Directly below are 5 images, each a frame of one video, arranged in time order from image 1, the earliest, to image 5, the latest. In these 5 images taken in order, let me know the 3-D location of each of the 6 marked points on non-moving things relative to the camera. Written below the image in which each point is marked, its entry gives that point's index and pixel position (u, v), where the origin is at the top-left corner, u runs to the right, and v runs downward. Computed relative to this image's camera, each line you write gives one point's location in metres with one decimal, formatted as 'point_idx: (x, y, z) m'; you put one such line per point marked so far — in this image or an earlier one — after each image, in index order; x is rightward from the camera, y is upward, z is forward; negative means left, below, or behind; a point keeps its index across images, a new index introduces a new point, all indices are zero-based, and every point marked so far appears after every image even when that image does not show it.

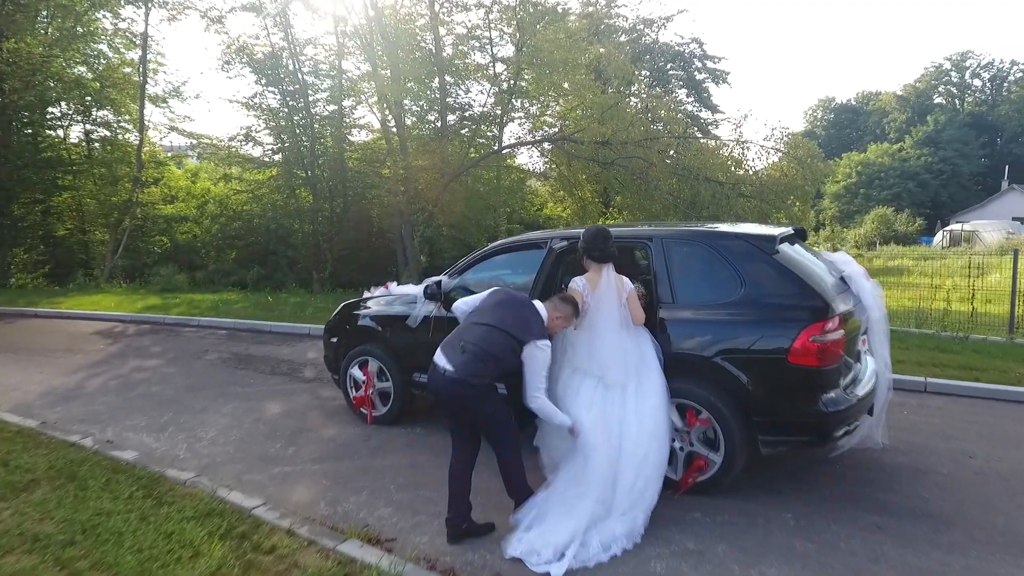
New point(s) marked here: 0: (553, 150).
0: (+1.1, +3.9, +18.2) m
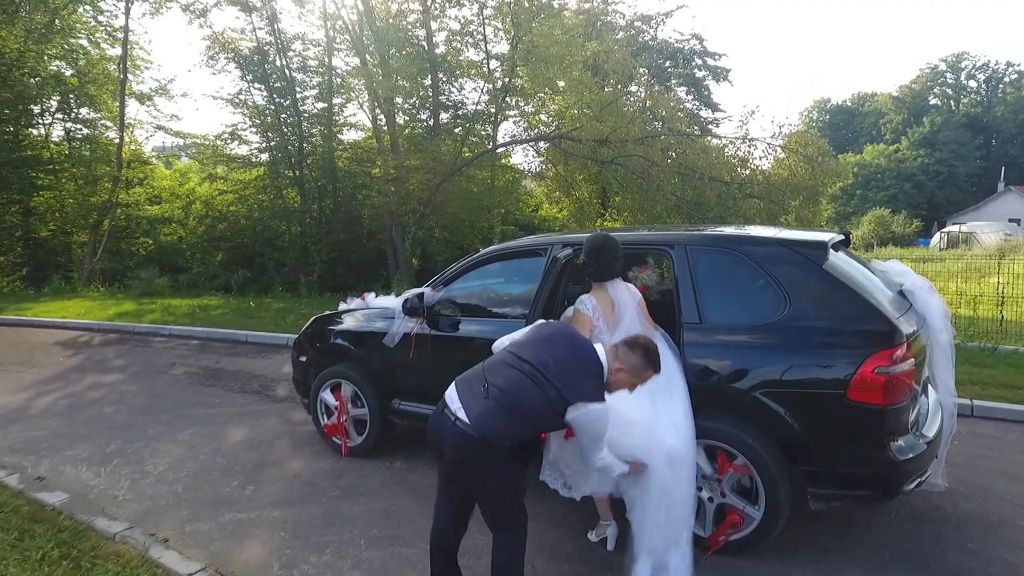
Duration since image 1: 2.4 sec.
0: (+0.9, +3.8, +17.6) m
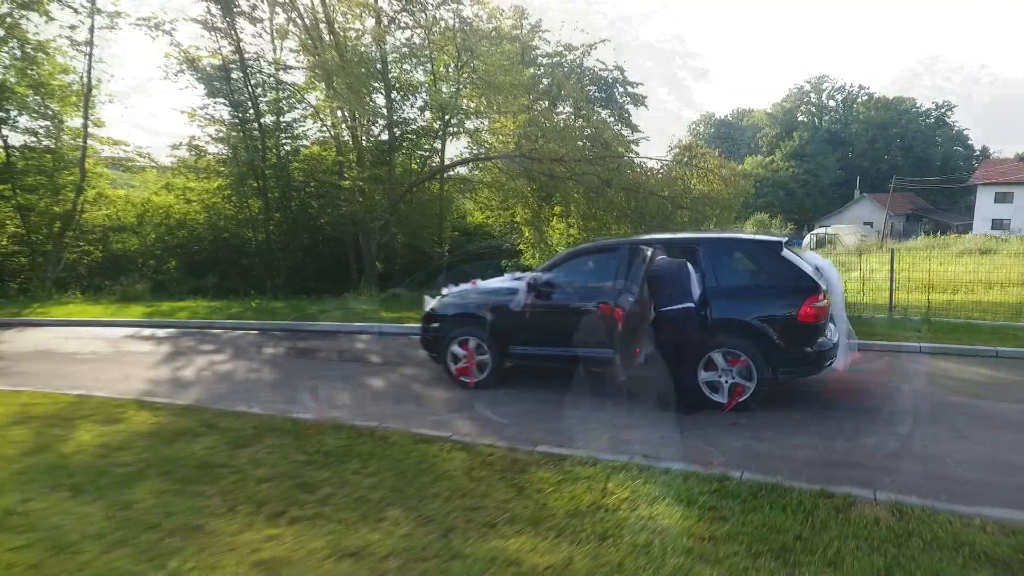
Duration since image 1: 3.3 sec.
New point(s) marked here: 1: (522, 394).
0: (-0.4, +3.9, +20.1) m
1: (+0.1, -1.1, +6.6) m
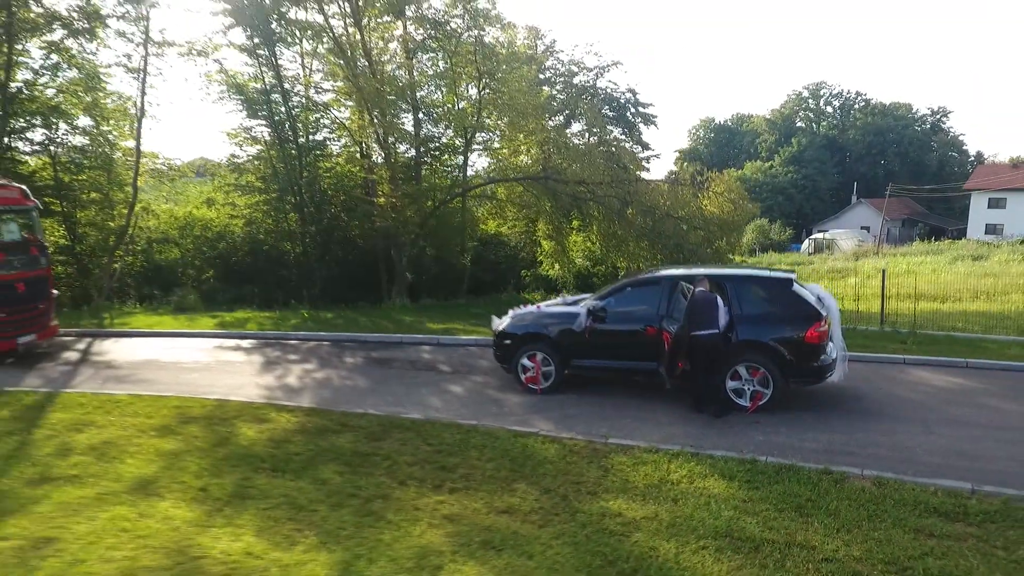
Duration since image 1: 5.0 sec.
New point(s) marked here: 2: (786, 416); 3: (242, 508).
0: (+0.3, +3.5, +21.6) m
1: (+0.9, -1.4, +8.2) m
2: (+3.2, -1.5, +7.4) m
3: (-2.2, -1.8, +5.1) m
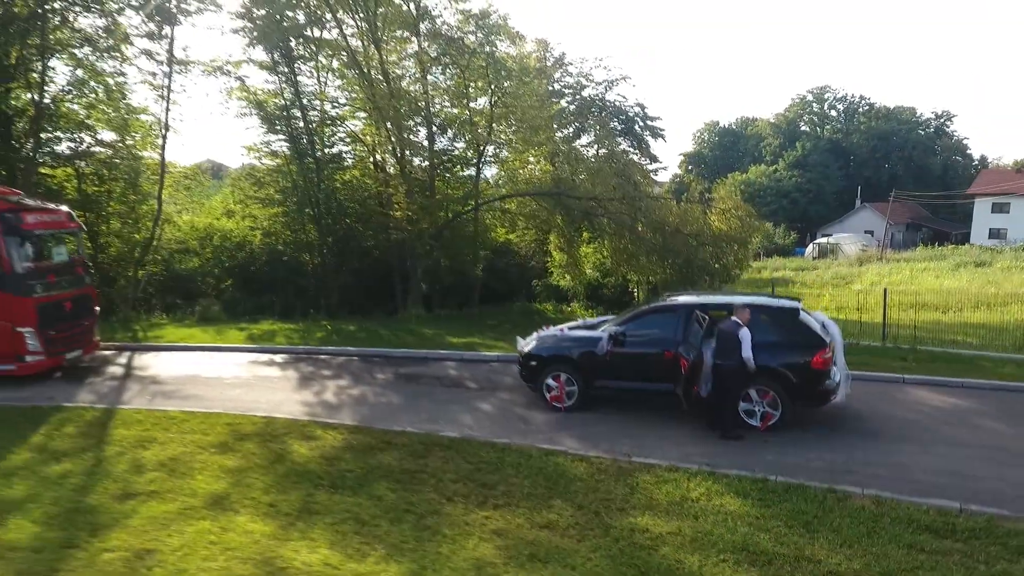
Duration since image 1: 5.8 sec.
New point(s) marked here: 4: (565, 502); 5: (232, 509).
0: (+0.8, +3.2, +22.3) m
1: (+1.3, -1.8, +8.8) m
2: (+3.6, -1.9, +8.0) m
3: (-1.8, -2.1, +5.7) m
4: (+0.5, -2.1, +6.1) m
5: (-2.7, -2.1, +6.1) m
